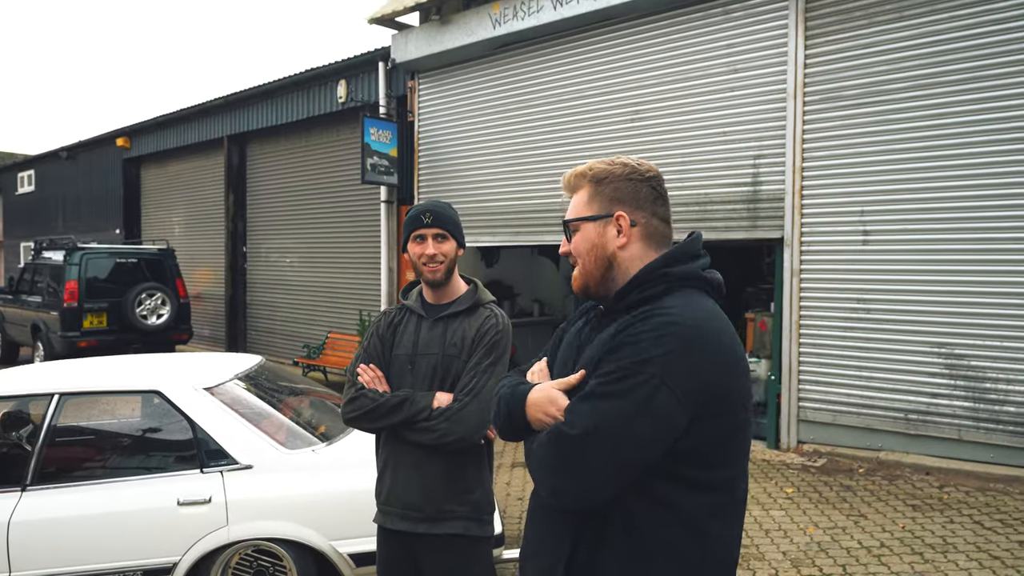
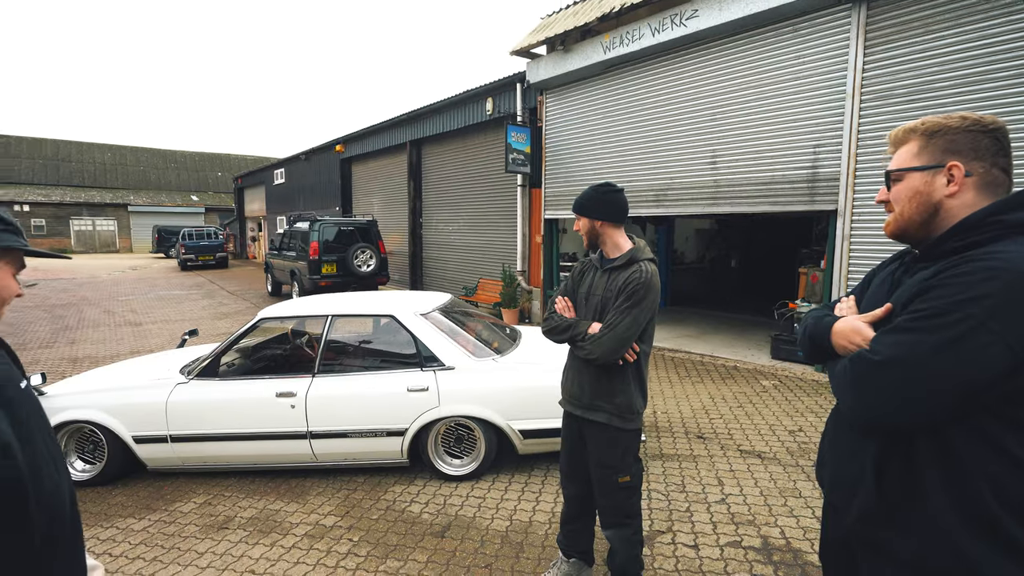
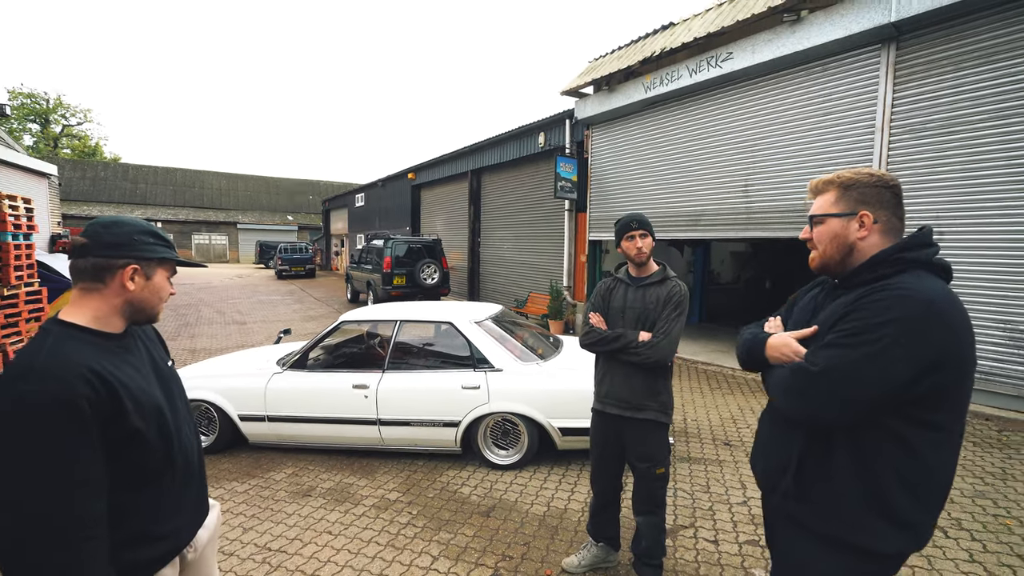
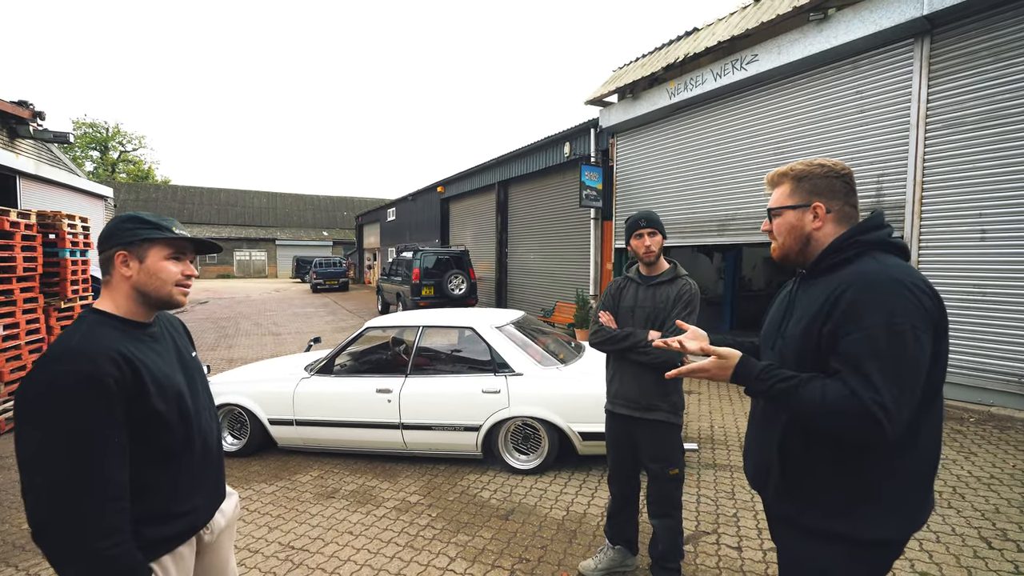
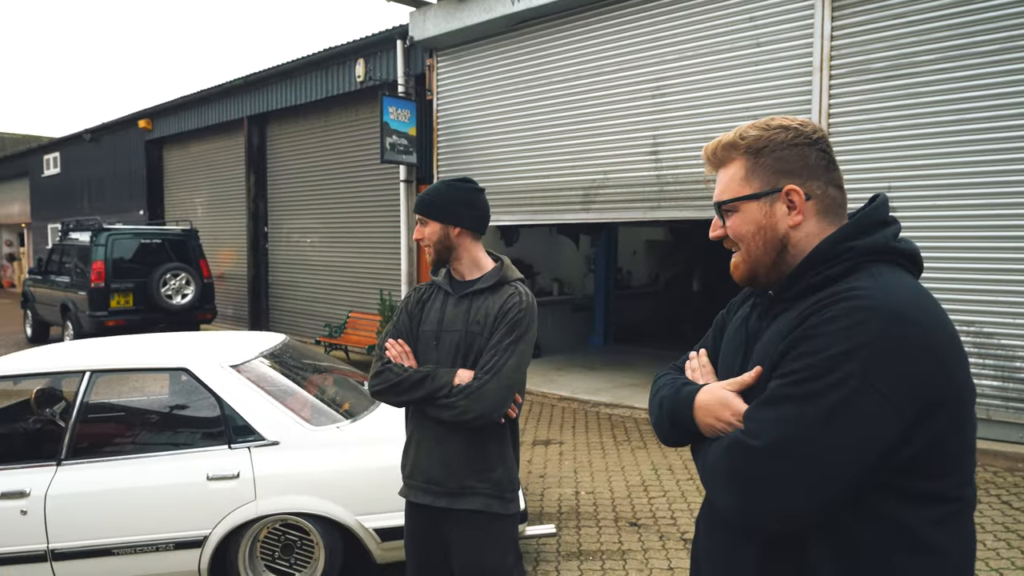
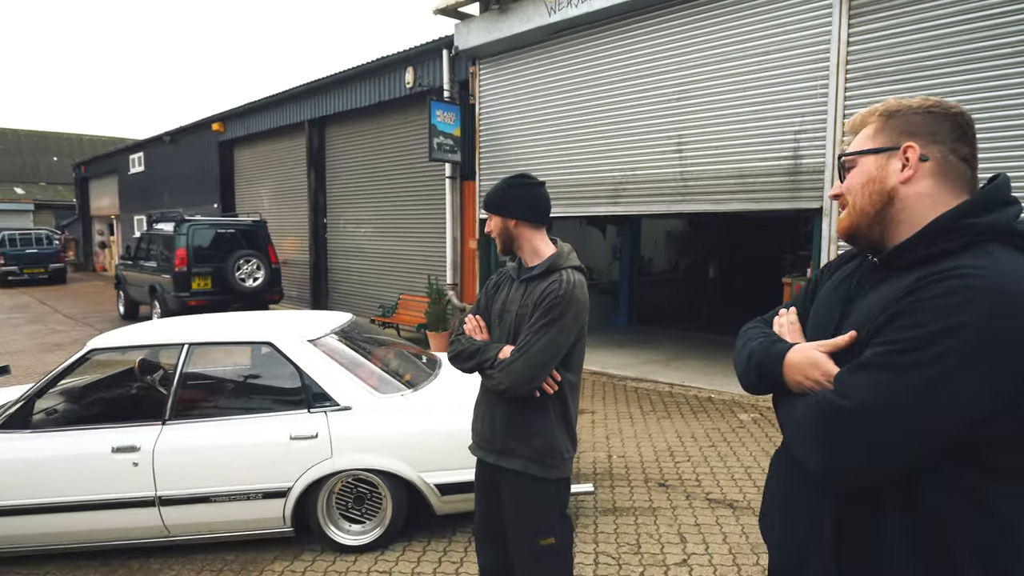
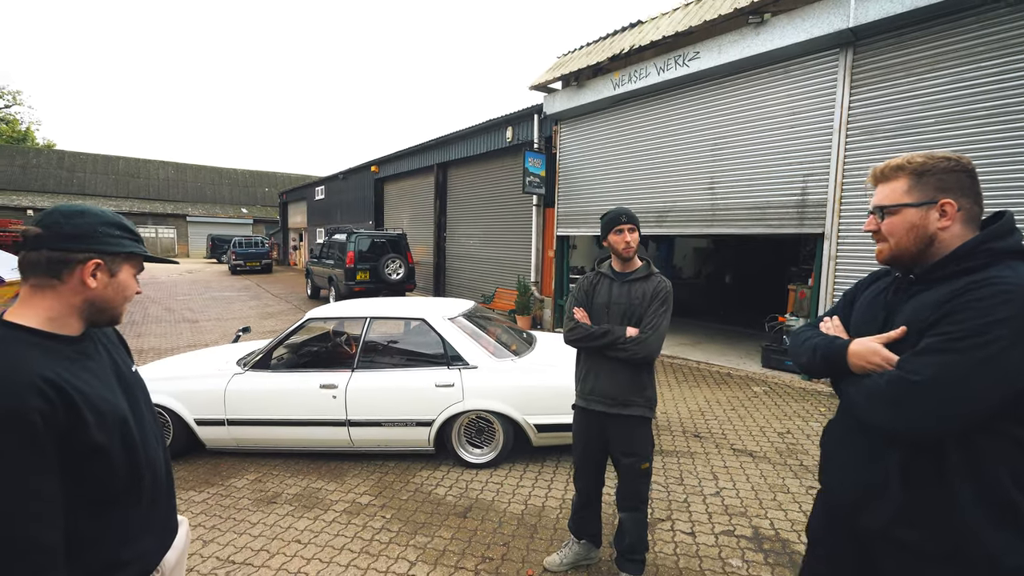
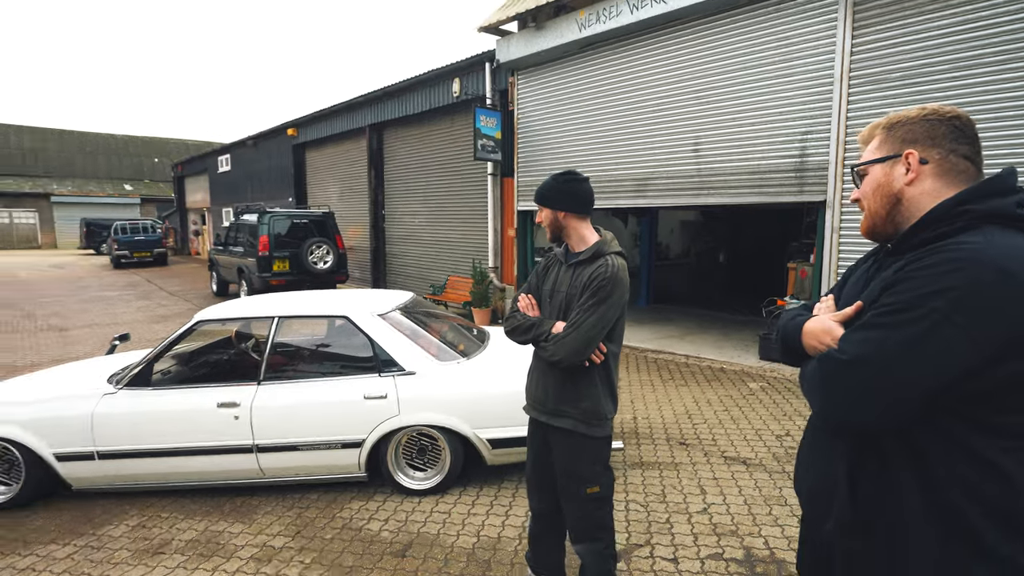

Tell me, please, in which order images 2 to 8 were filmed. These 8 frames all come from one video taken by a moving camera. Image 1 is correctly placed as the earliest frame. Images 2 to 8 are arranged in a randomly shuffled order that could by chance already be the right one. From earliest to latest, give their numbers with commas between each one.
5, 6, 8, 2, 7, 3, 4
